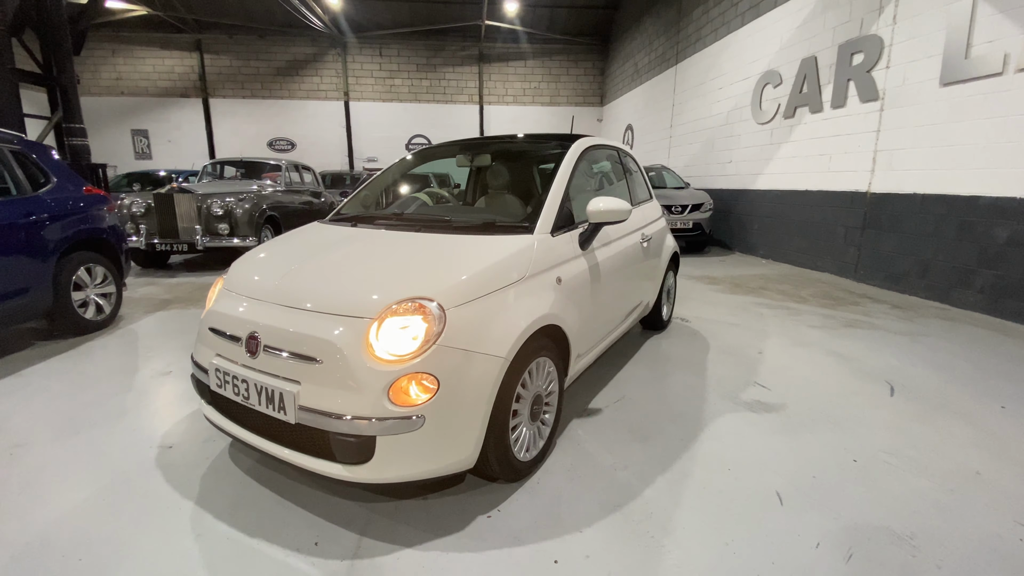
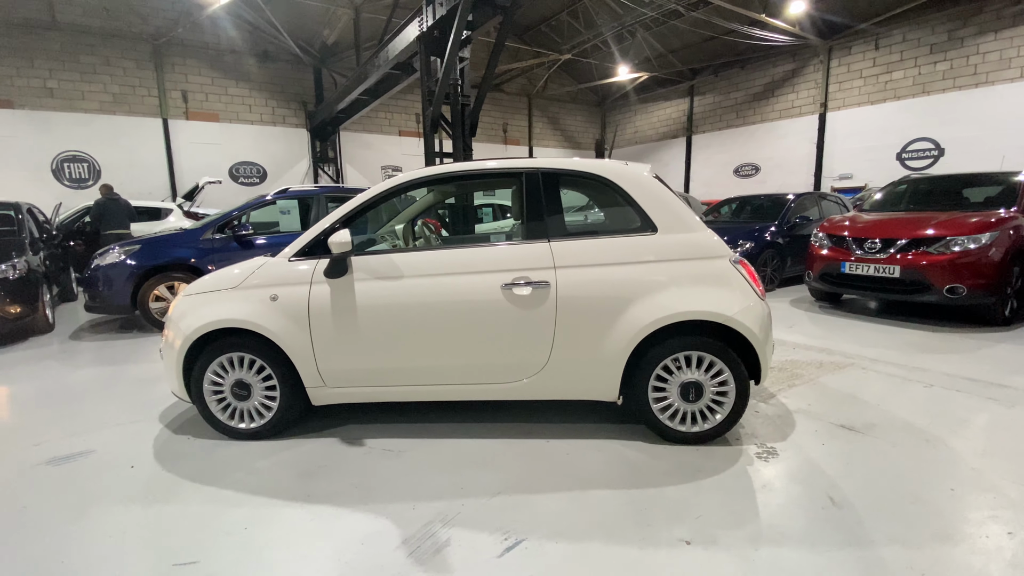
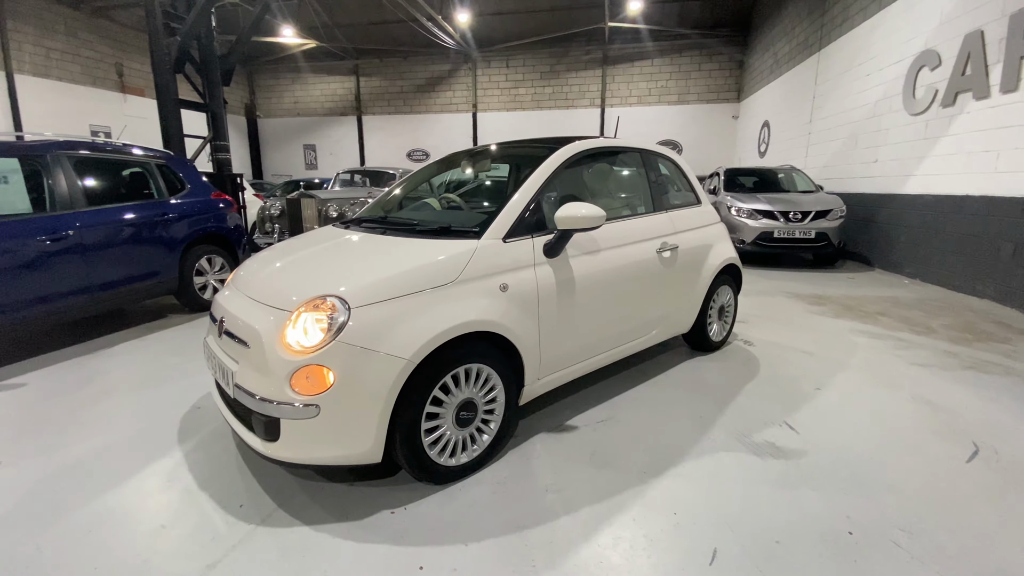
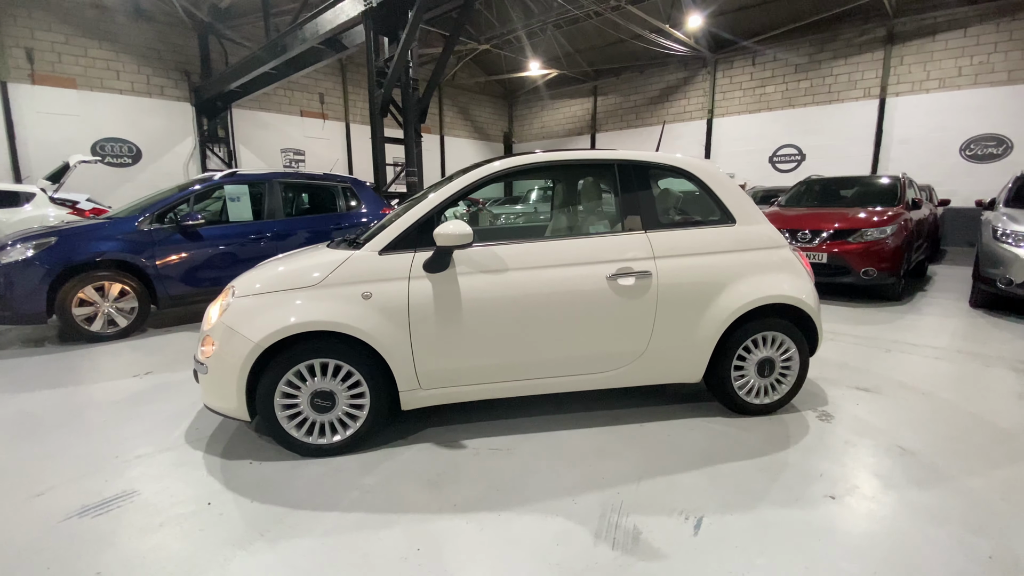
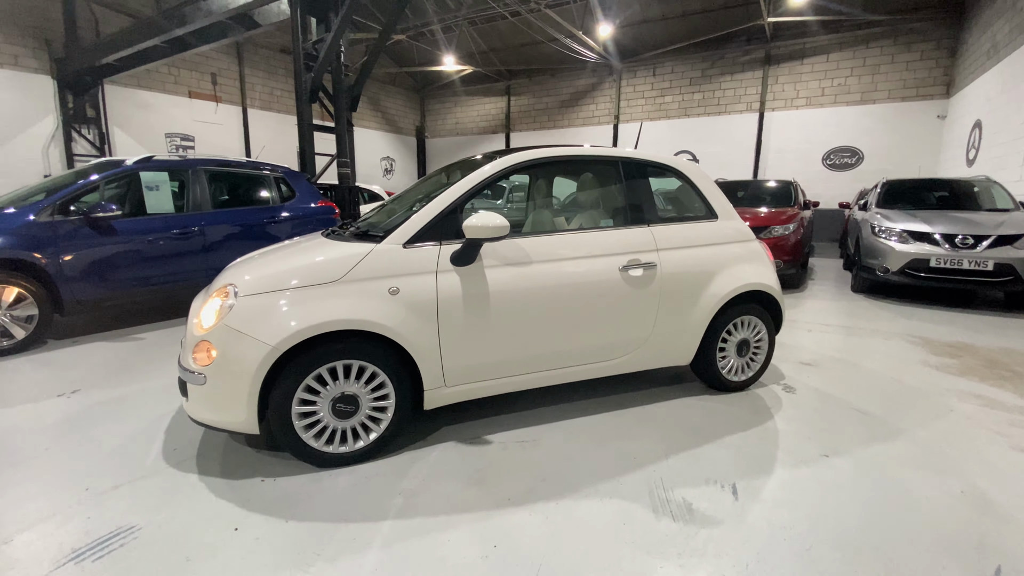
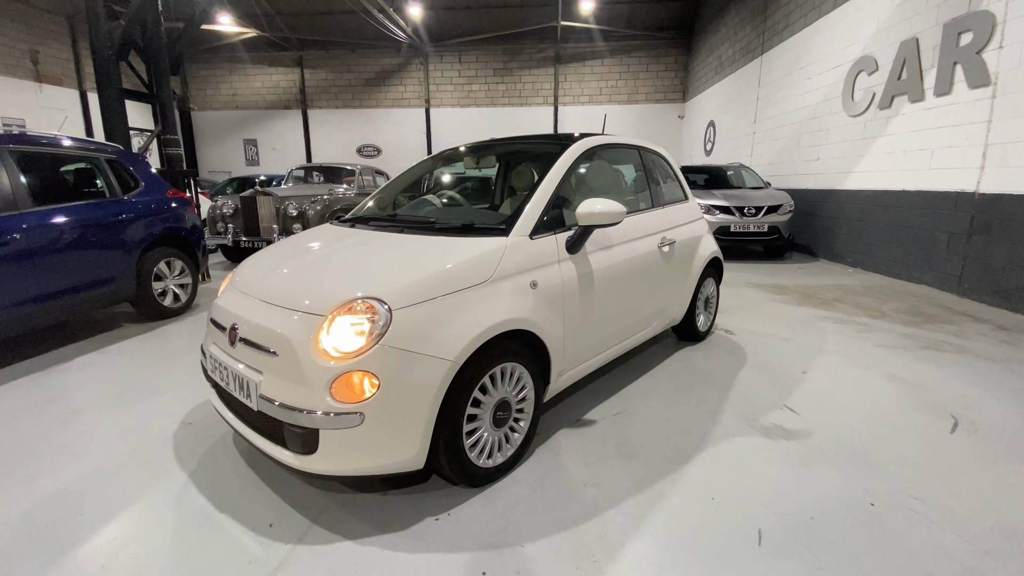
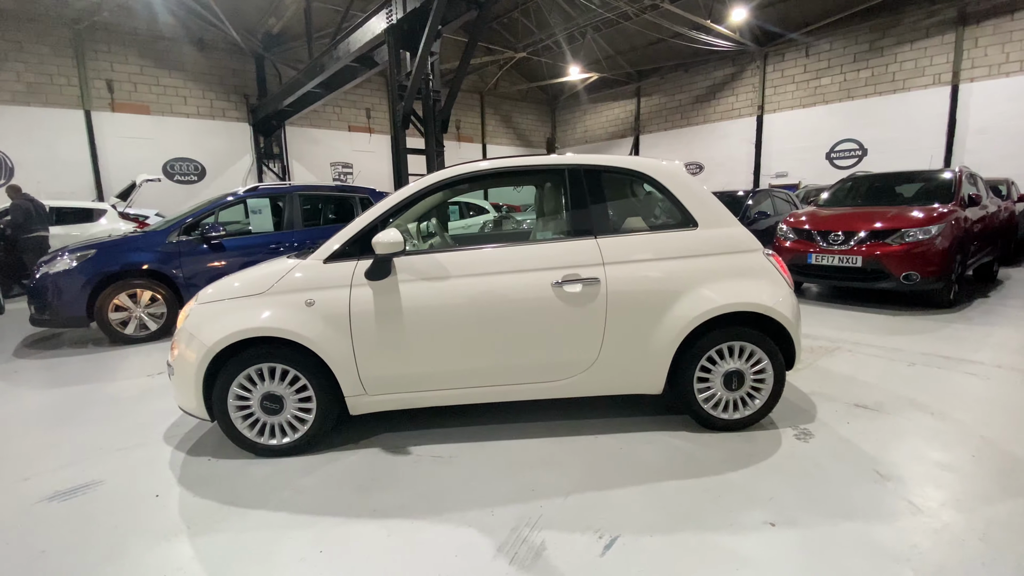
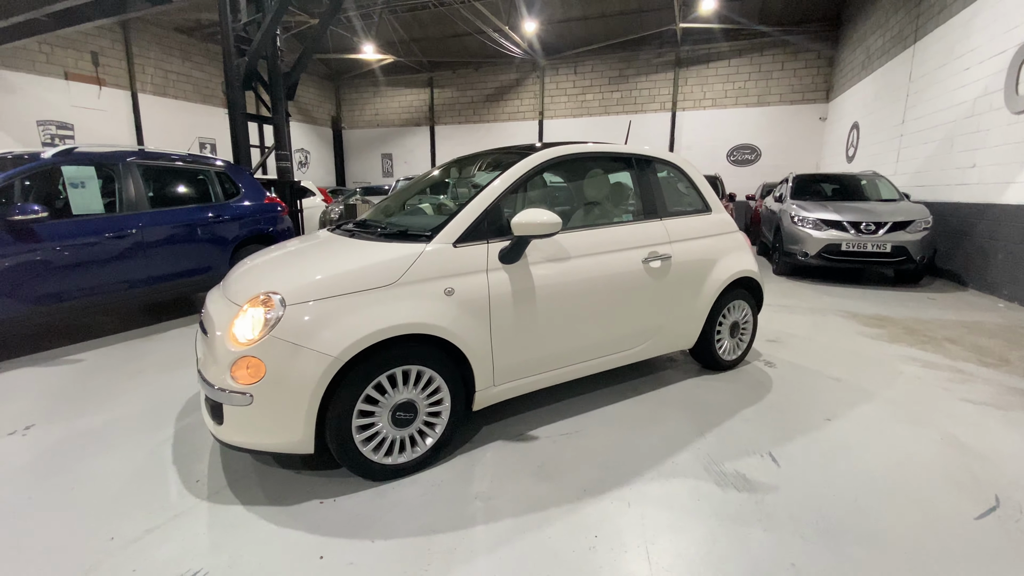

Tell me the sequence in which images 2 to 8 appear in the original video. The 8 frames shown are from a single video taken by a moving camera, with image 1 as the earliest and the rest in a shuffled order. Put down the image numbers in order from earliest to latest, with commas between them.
6, 3, 8, 5, 4, 7, 2
